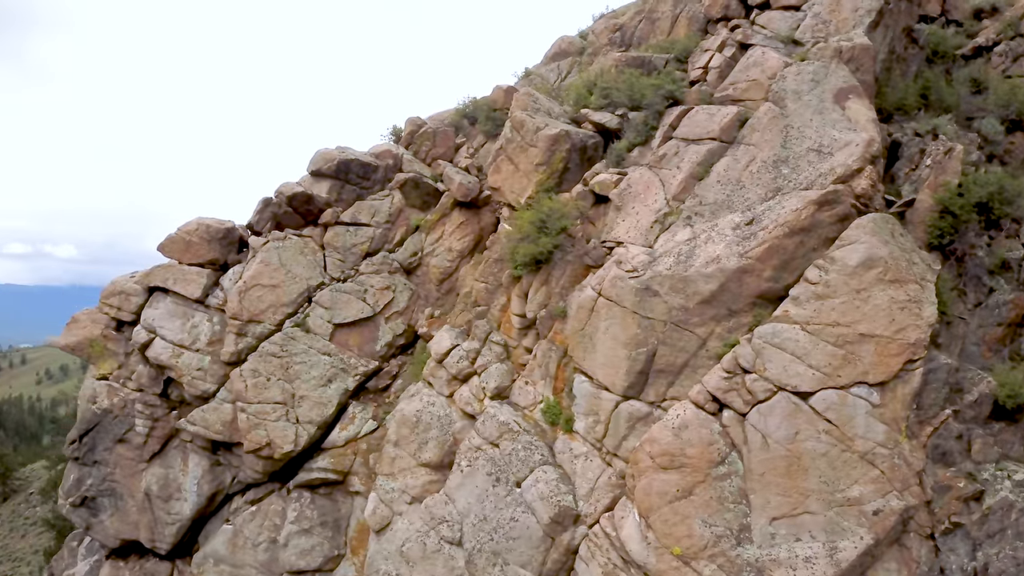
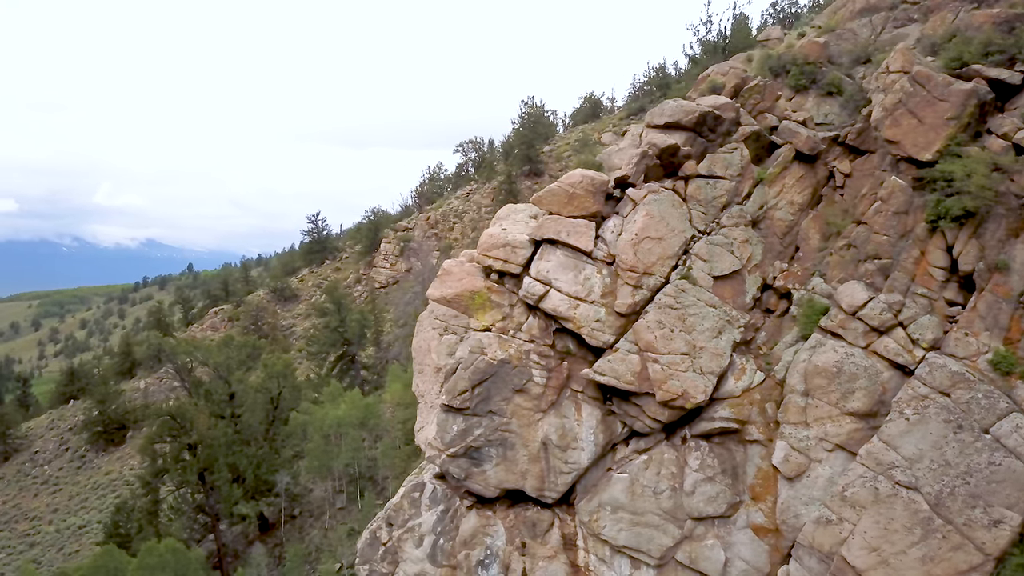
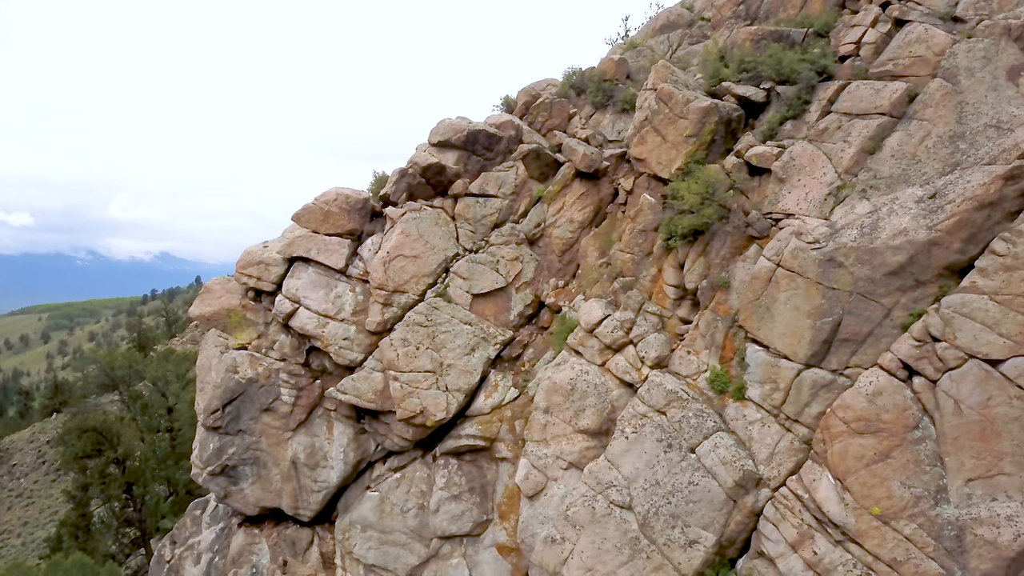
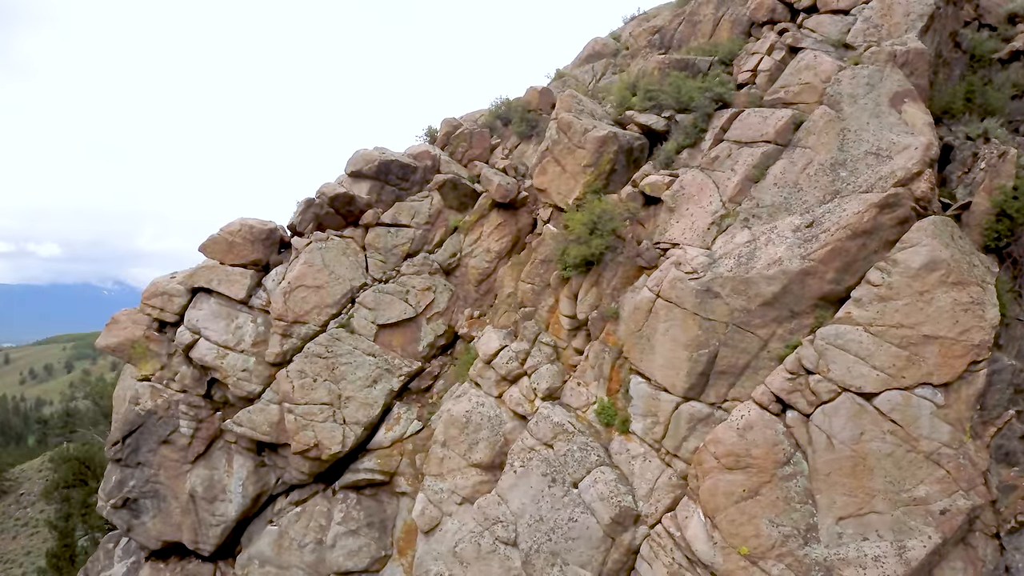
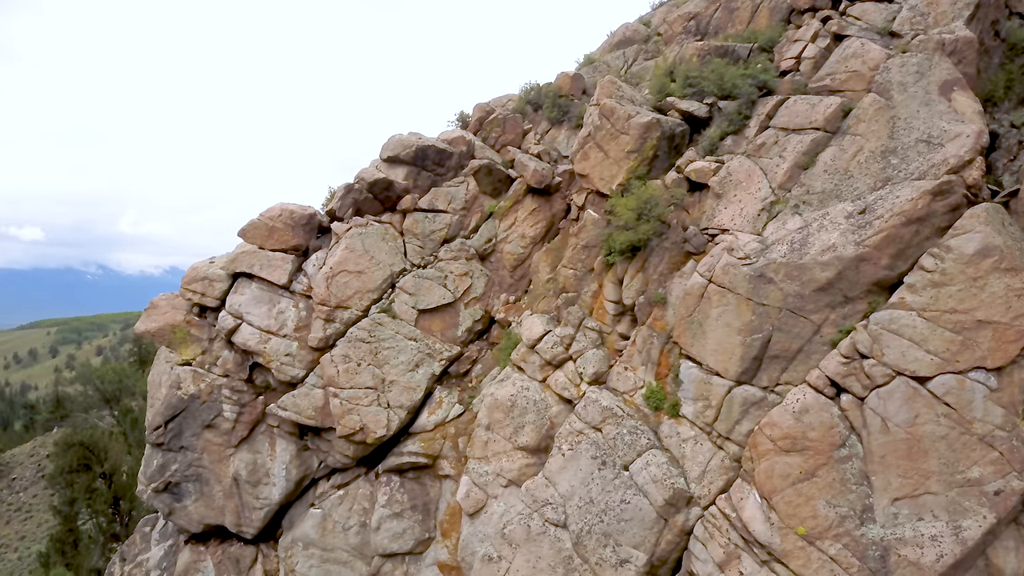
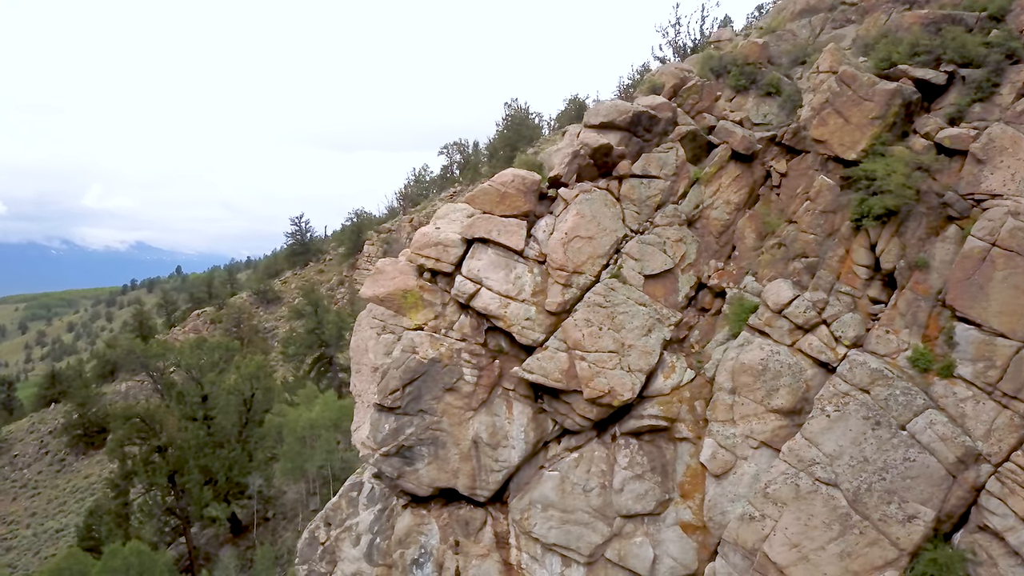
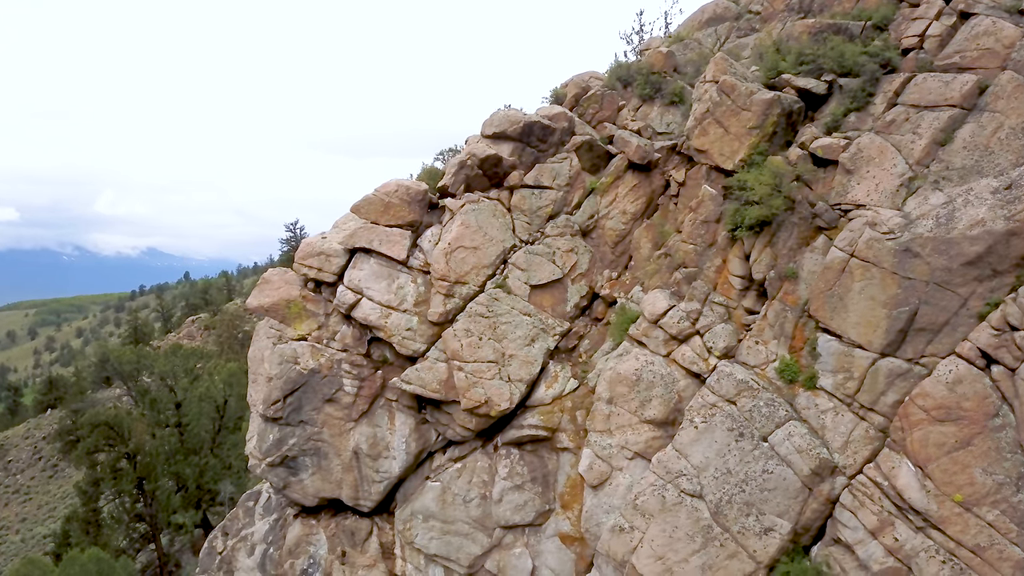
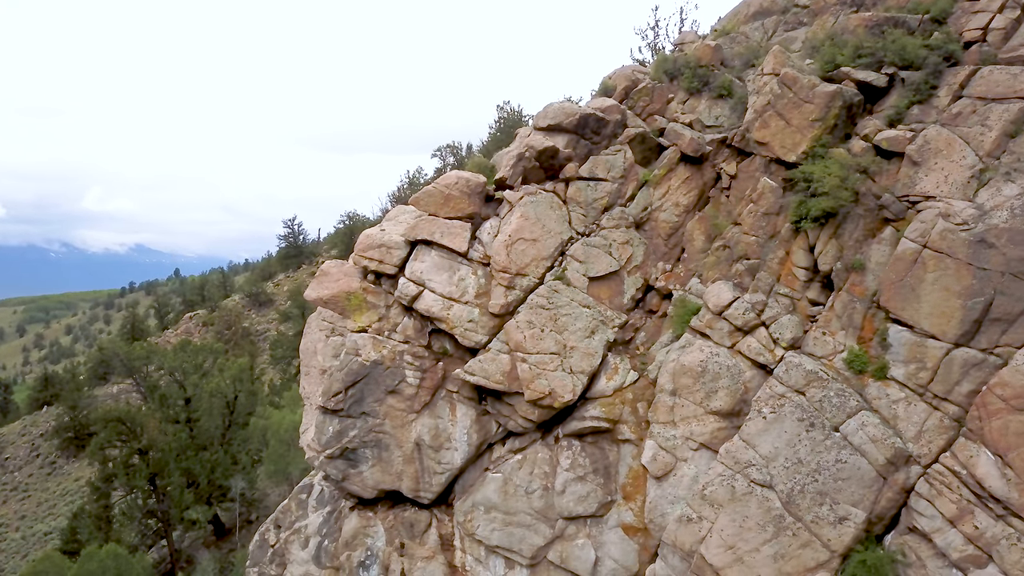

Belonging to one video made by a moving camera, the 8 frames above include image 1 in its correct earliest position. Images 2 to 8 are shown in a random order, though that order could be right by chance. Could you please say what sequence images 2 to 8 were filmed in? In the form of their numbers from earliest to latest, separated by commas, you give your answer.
4, 5, 3, 7, 8, 6, 2
